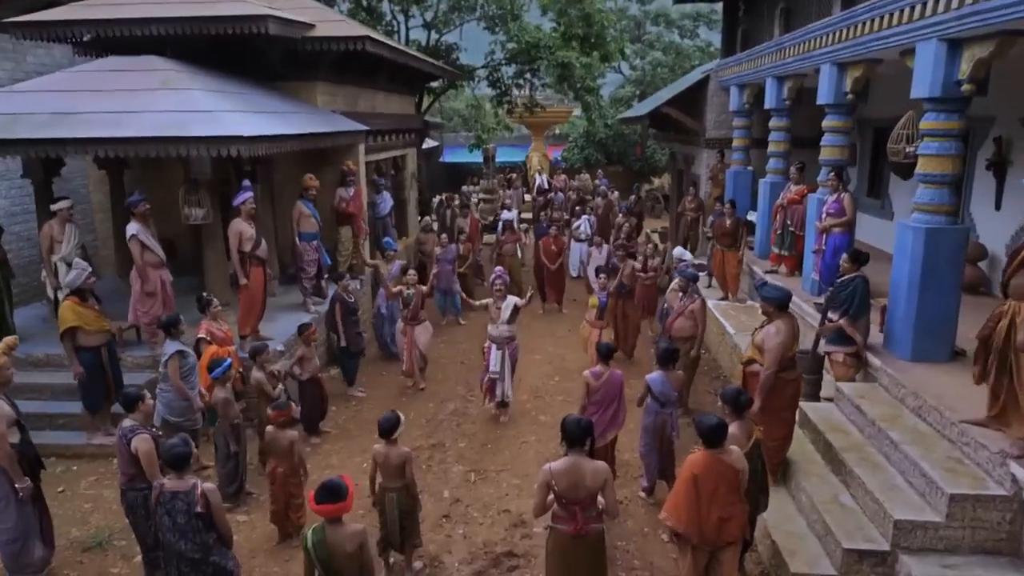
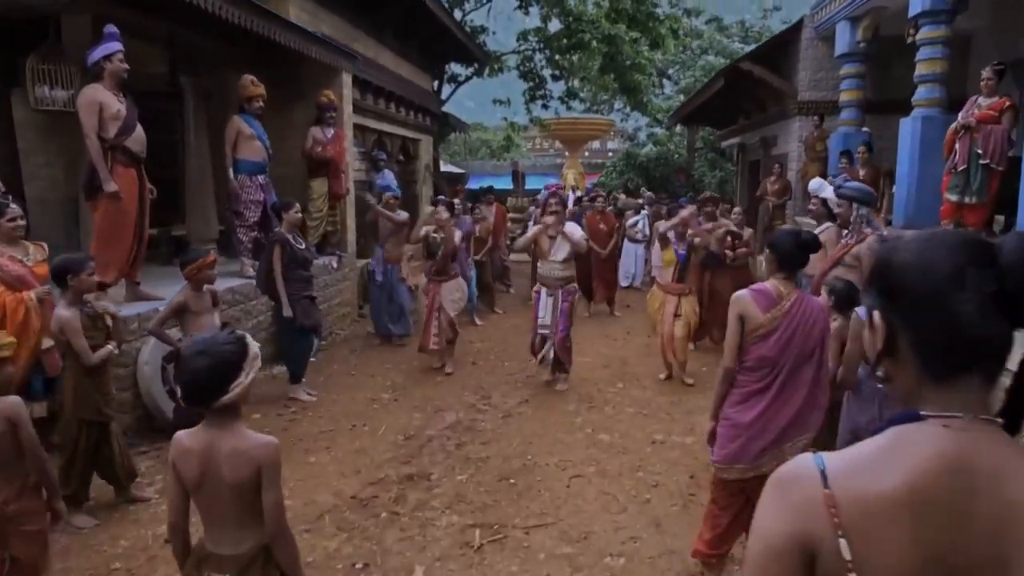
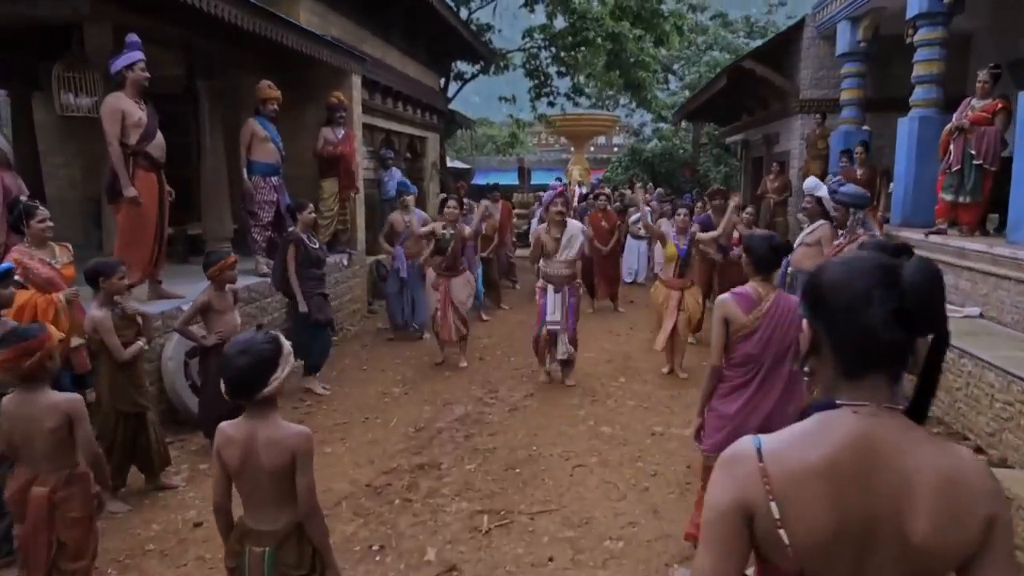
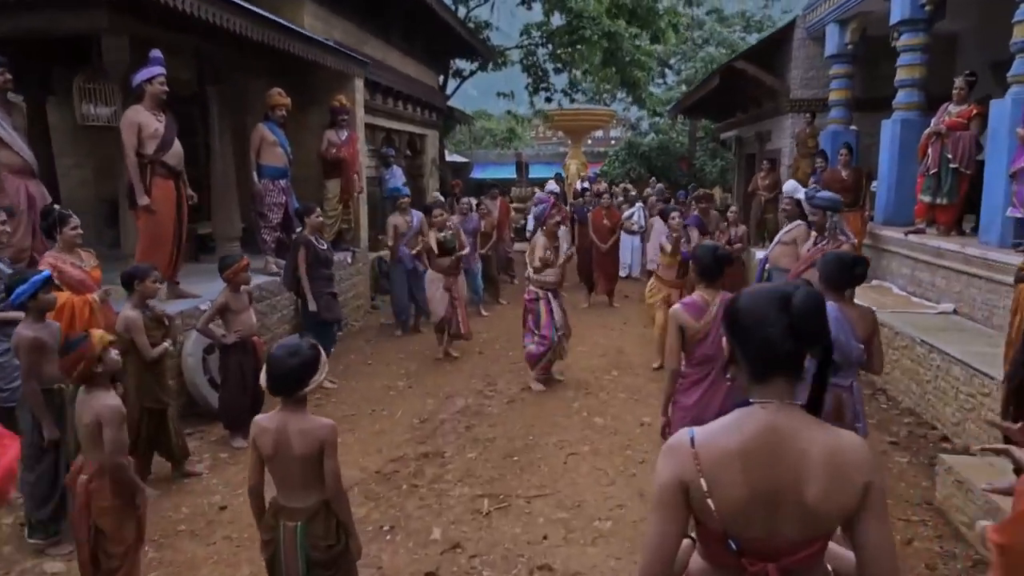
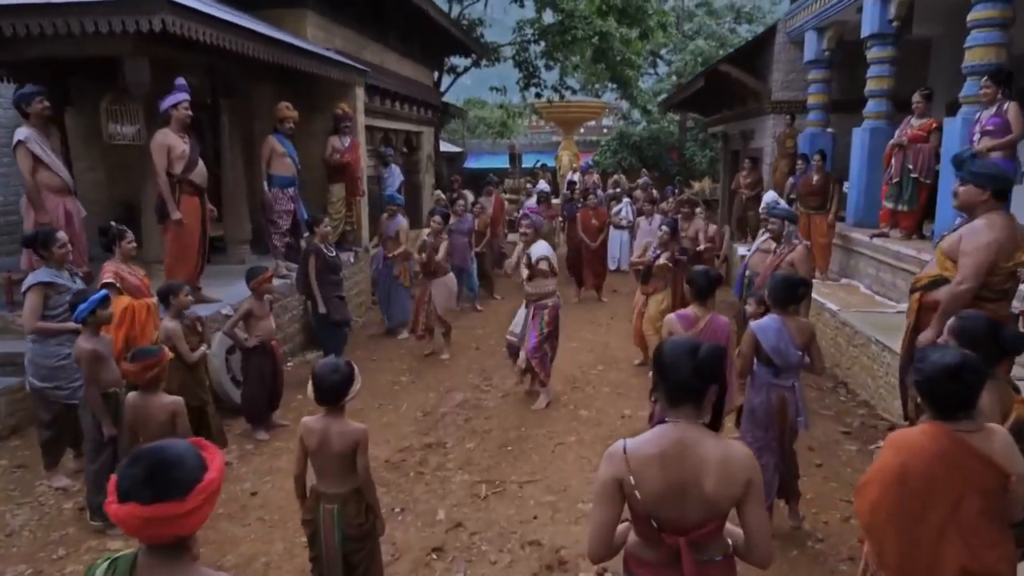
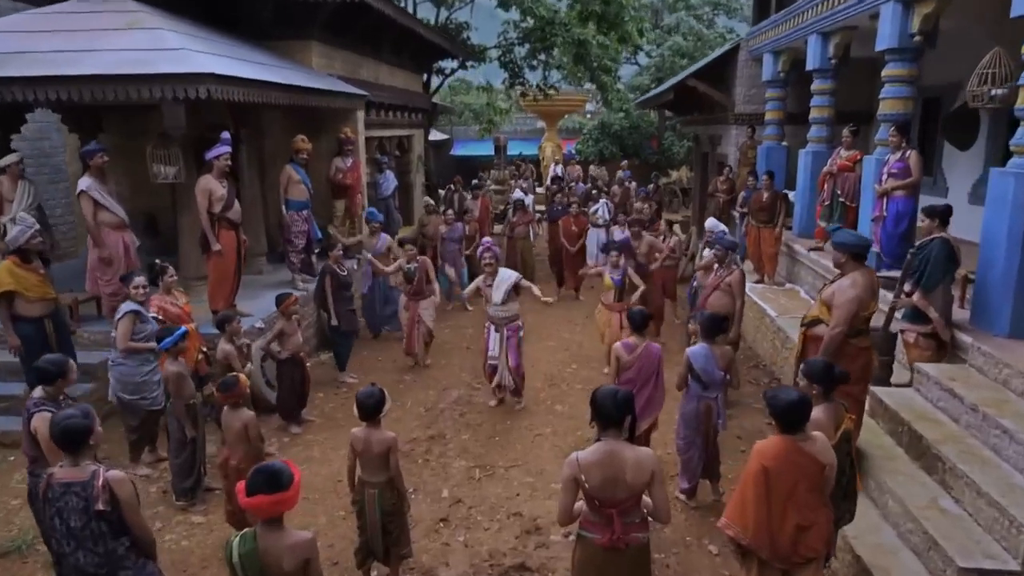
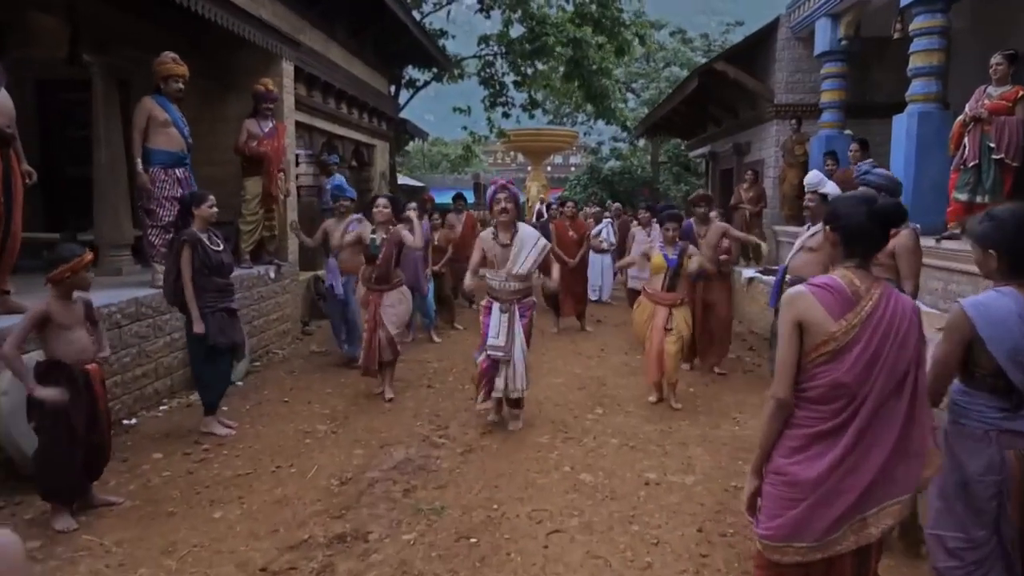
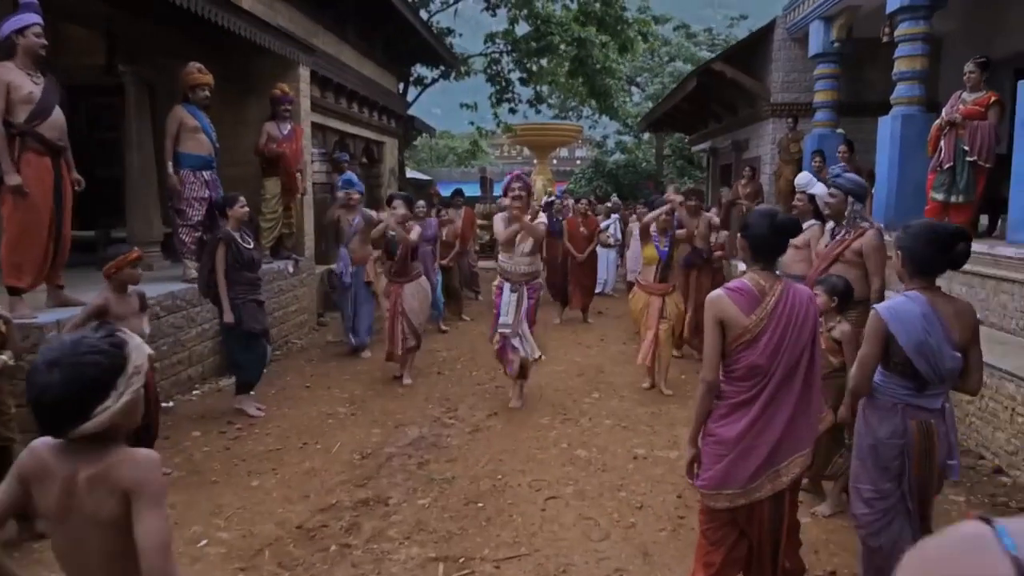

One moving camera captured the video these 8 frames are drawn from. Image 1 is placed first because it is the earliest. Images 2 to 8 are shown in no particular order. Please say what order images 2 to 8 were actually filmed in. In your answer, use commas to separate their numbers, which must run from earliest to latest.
6, 5, 4, 3, 2, 8, 7
